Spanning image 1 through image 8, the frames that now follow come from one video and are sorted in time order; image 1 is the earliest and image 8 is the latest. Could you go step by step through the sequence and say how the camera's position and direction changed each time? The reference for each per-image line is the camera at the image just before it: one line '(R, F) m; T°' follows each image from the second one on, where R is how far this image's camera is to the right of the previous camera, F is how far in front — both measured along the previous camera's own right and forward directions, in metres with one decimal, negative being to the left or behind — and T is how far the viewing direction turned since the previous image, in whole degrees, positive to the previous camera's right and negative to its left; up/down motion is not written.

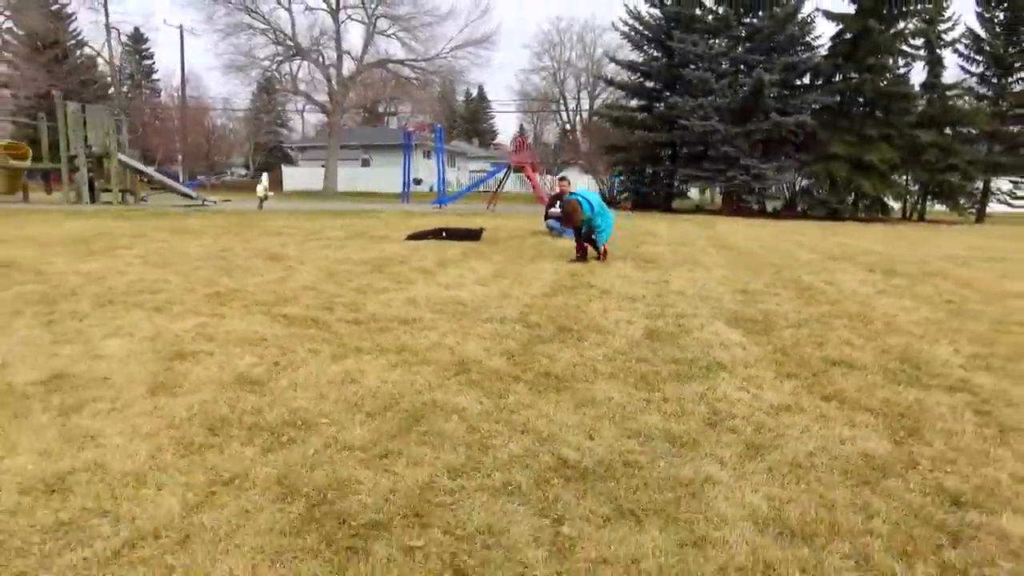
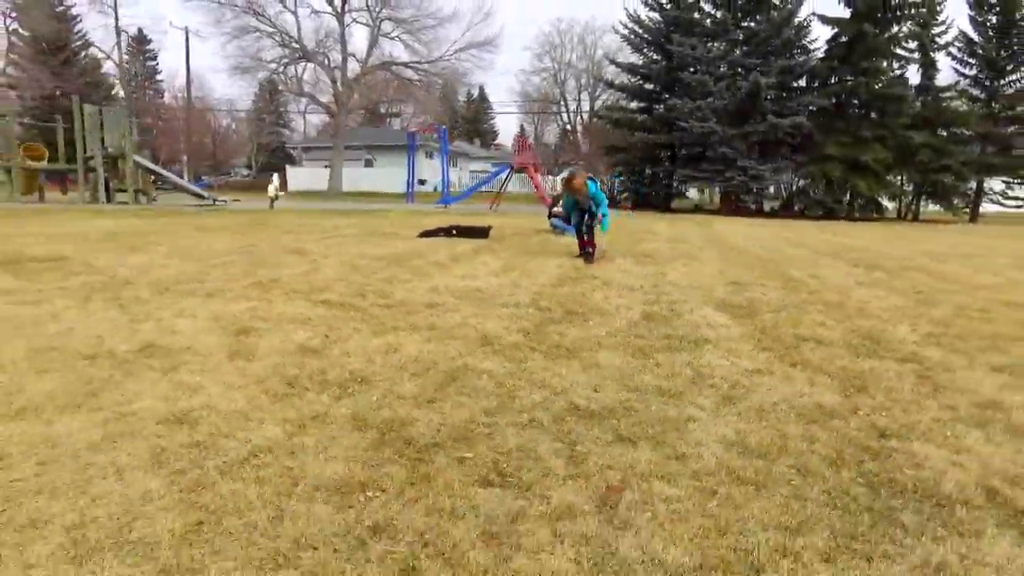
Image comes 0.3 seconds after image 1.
(-0.1, -0.6) m; 0°
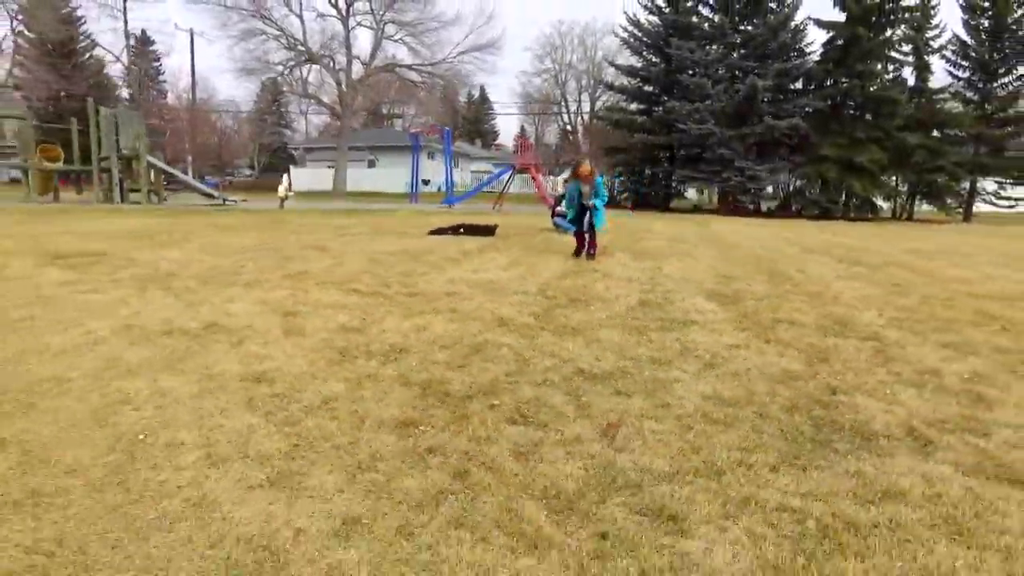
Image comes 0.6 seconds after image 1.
(-0.1, -0.5) m; 0°
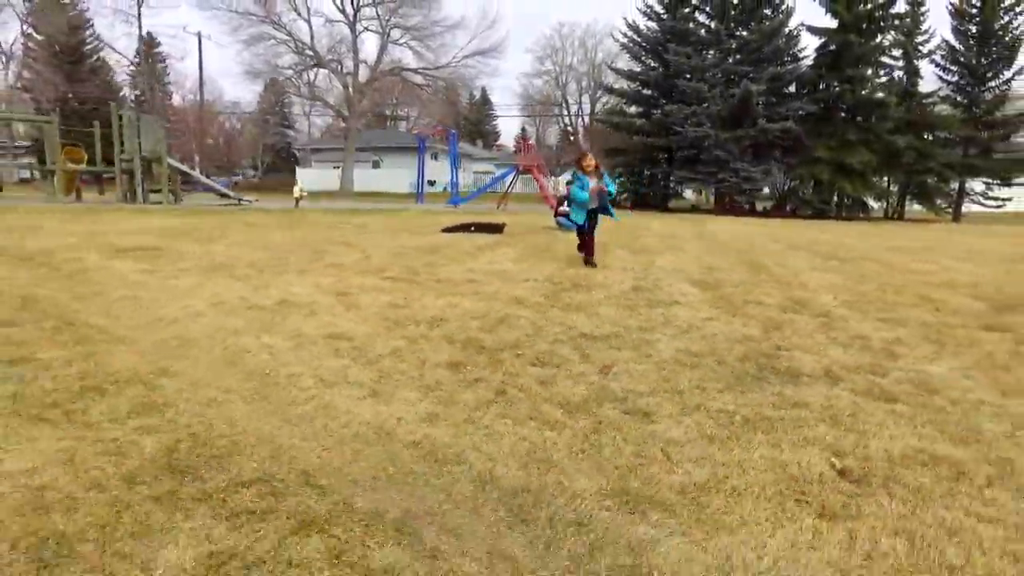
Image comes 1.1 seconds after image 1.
(-0.1, -0.9) m; 0°
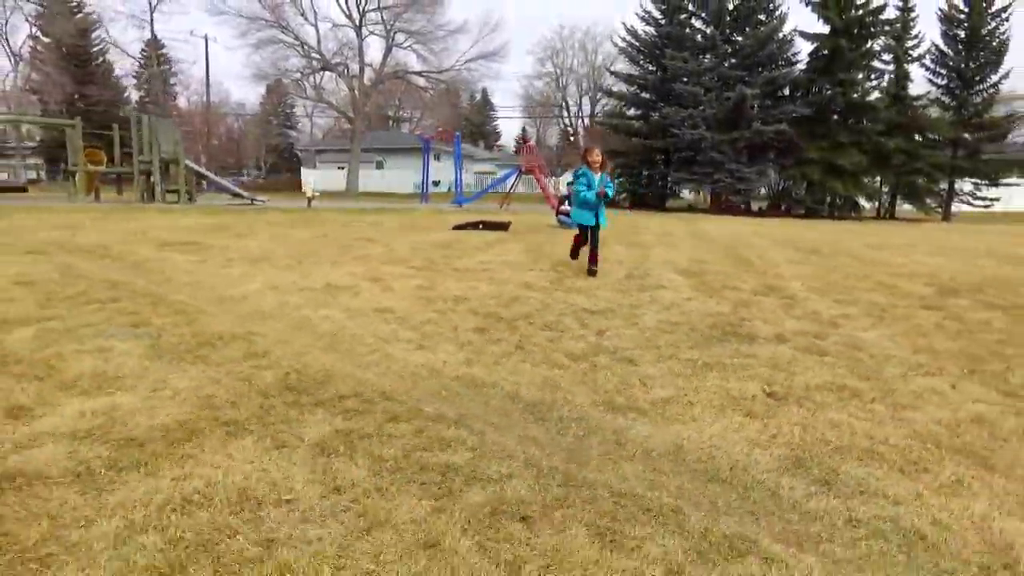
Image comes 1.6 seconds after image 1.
(-0.1, -0.9) m; 0°
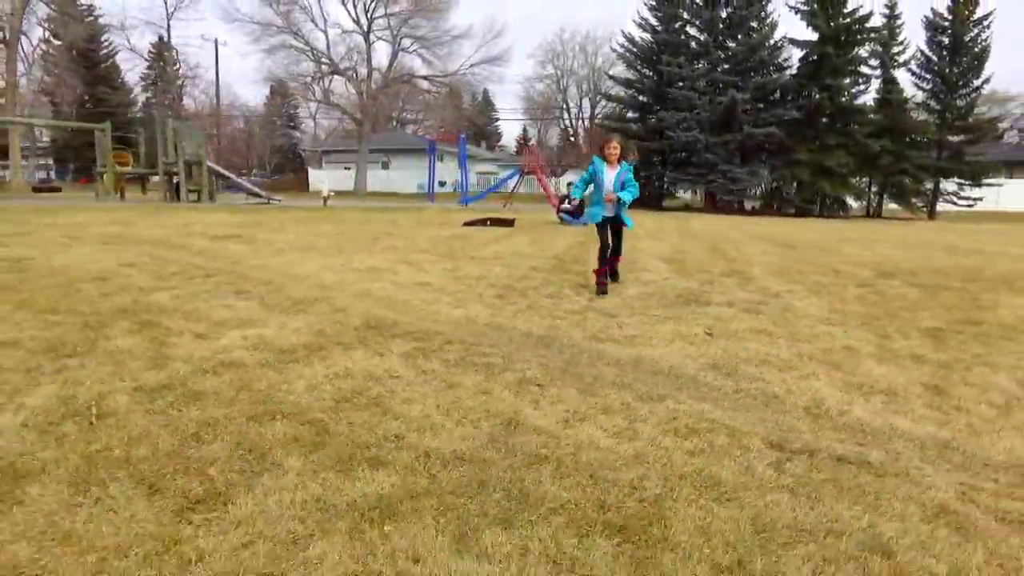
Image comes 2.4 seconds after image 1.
(-0.1, -1.3) m; 0°
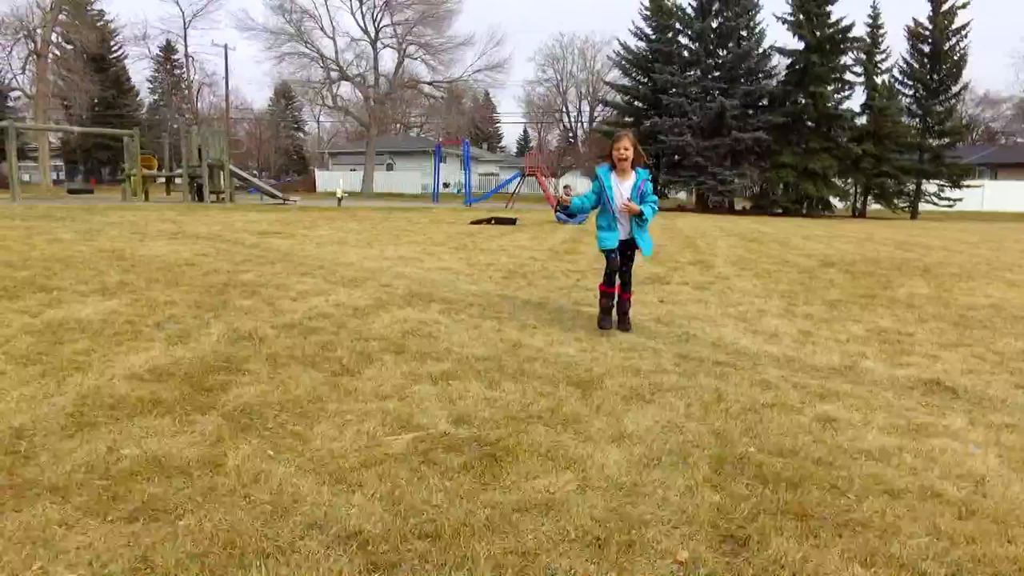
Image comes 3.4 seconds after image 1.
(0.0, -1.6) m; 0°
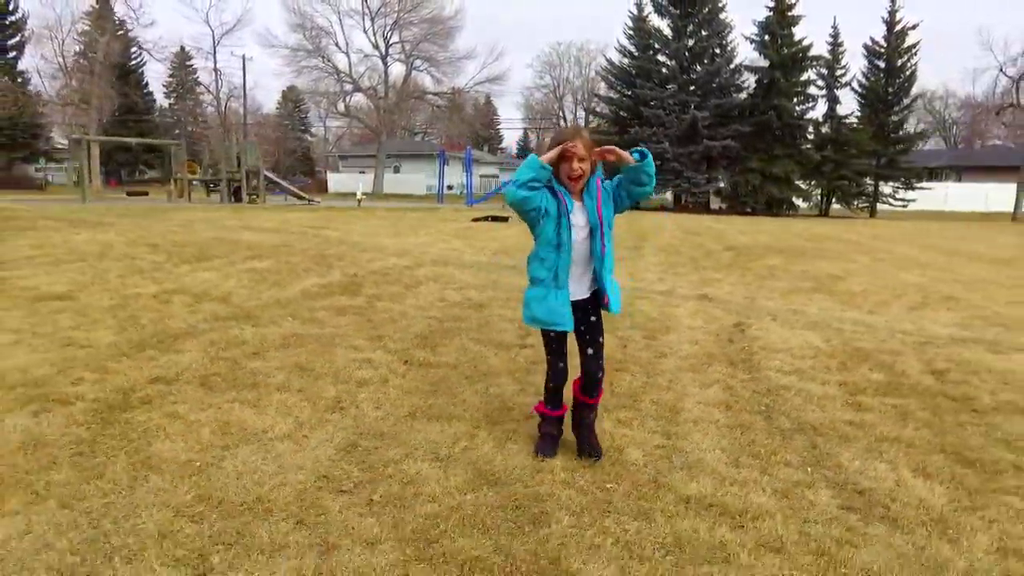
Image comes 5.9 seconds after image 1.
(+0.2, -3.7) m; 0°
